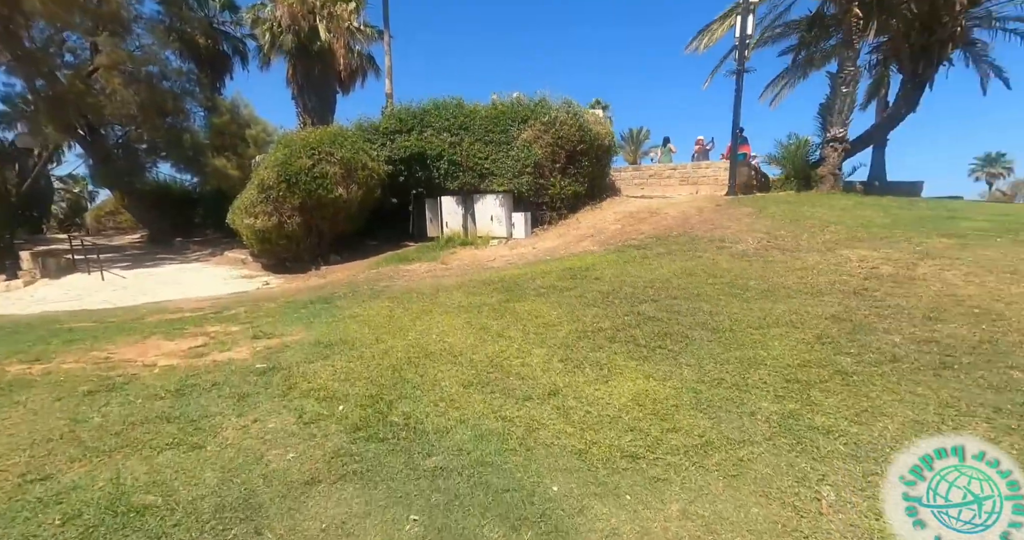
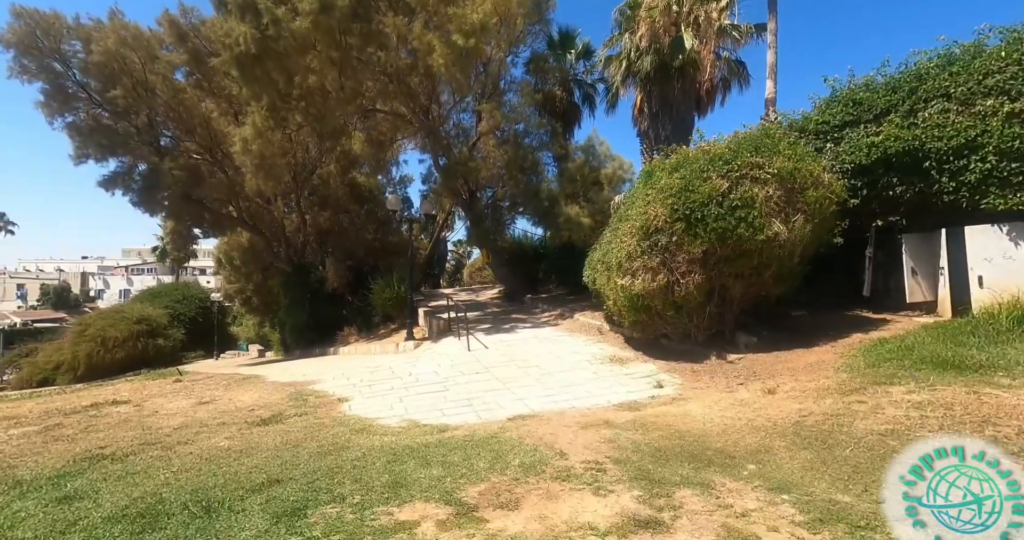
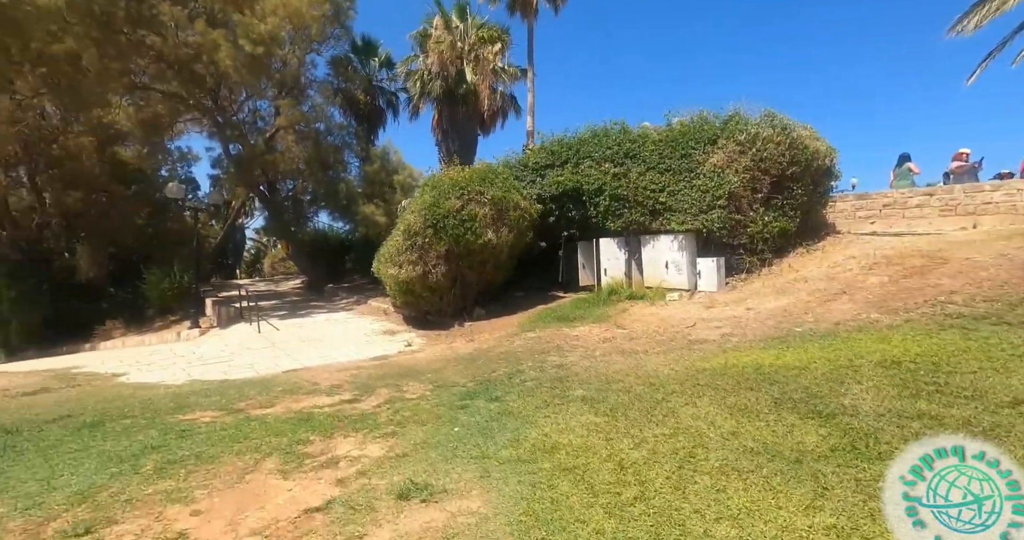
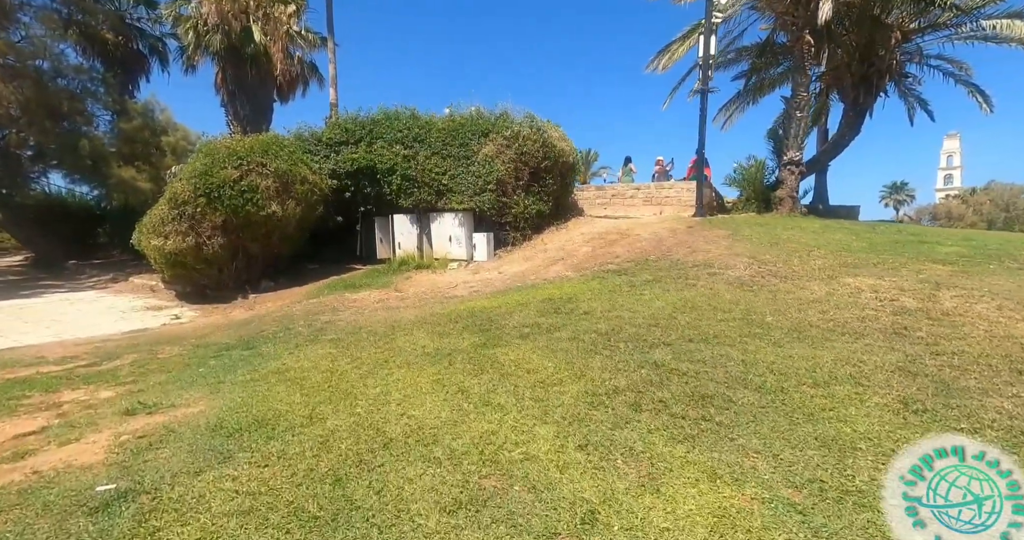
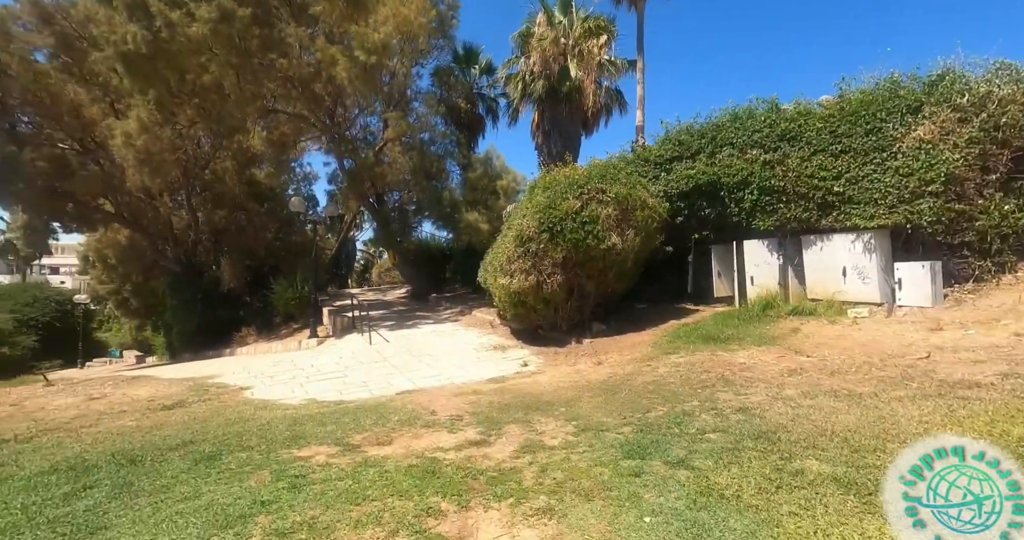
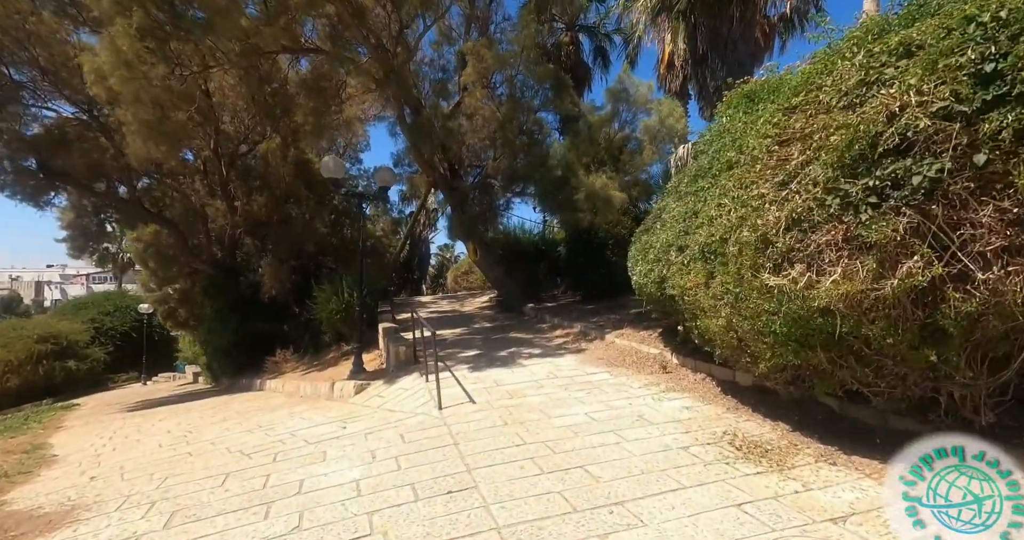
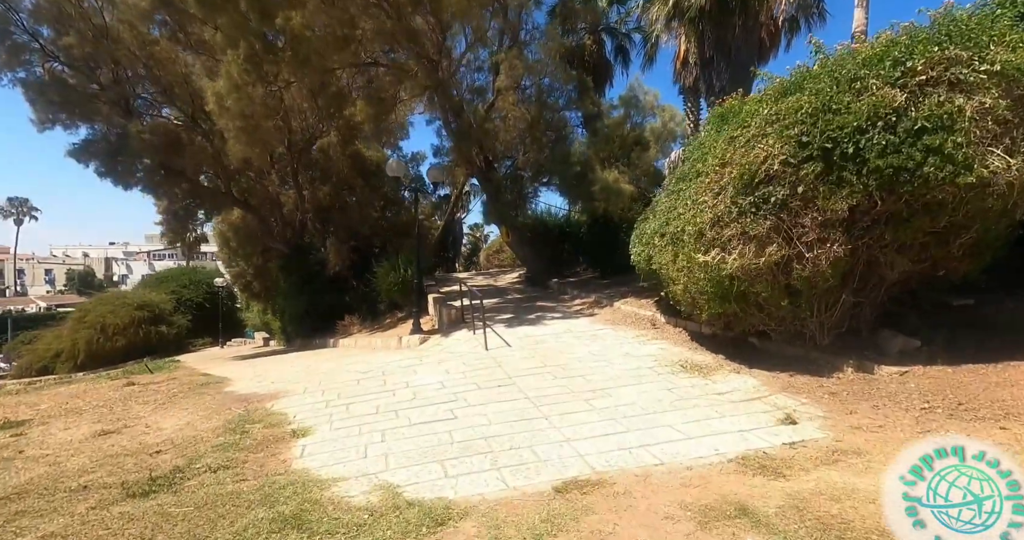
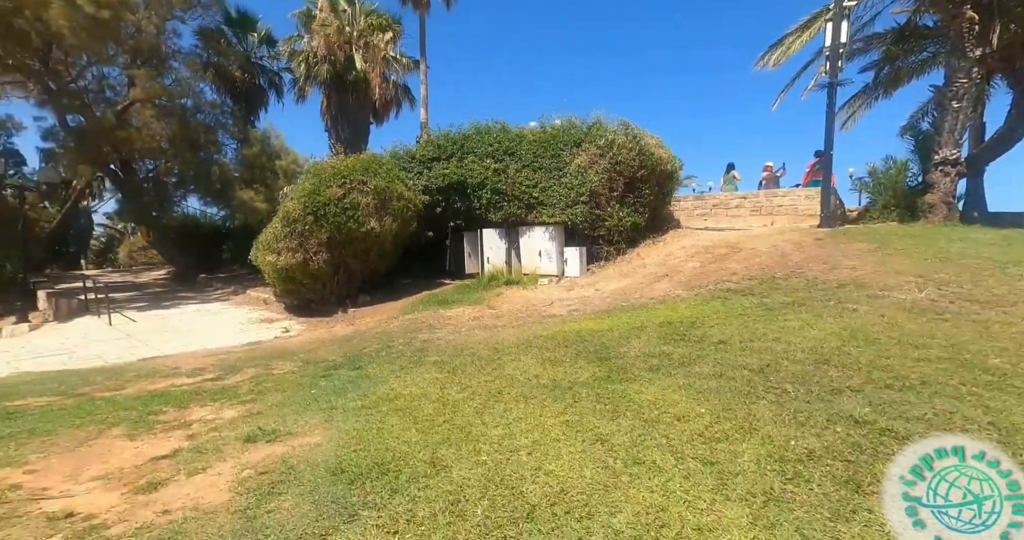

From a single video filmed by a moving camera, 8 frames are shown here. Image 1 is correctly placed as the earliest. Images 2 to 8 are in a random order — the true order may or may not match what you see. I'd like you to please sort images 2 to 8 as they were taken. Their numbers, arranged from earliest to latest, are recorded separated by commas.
4, 8, 3, 5, 2, 7, 6
